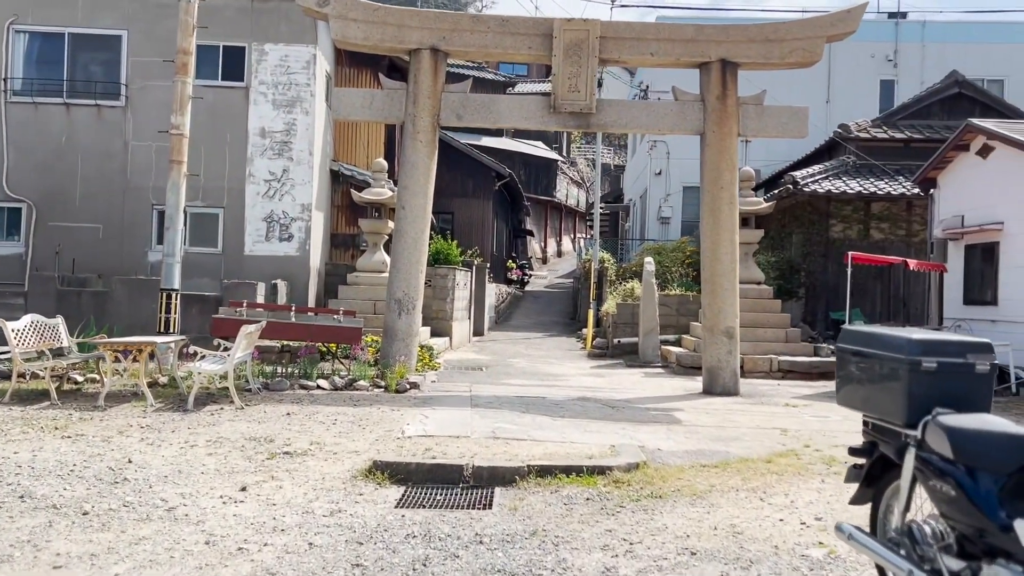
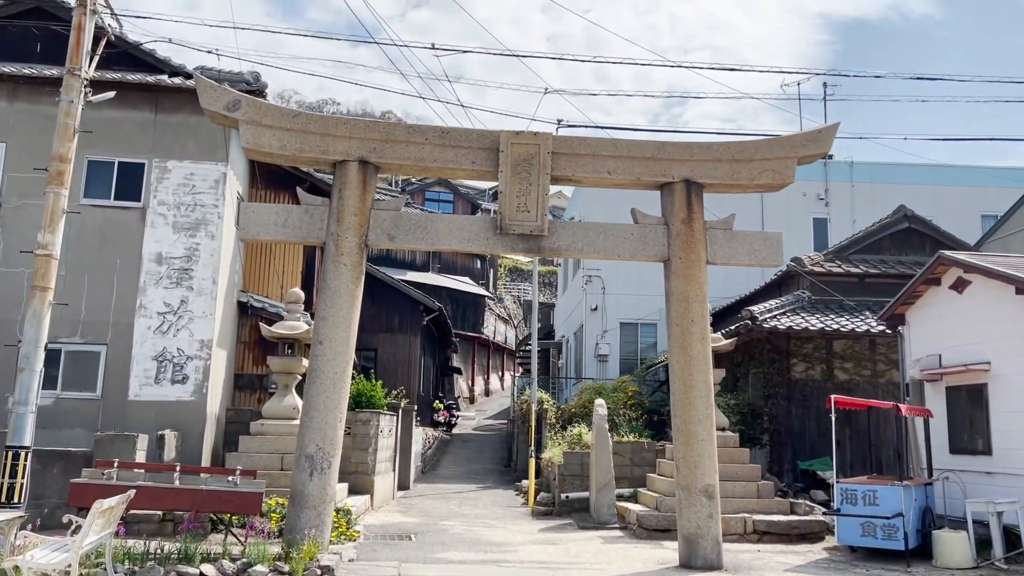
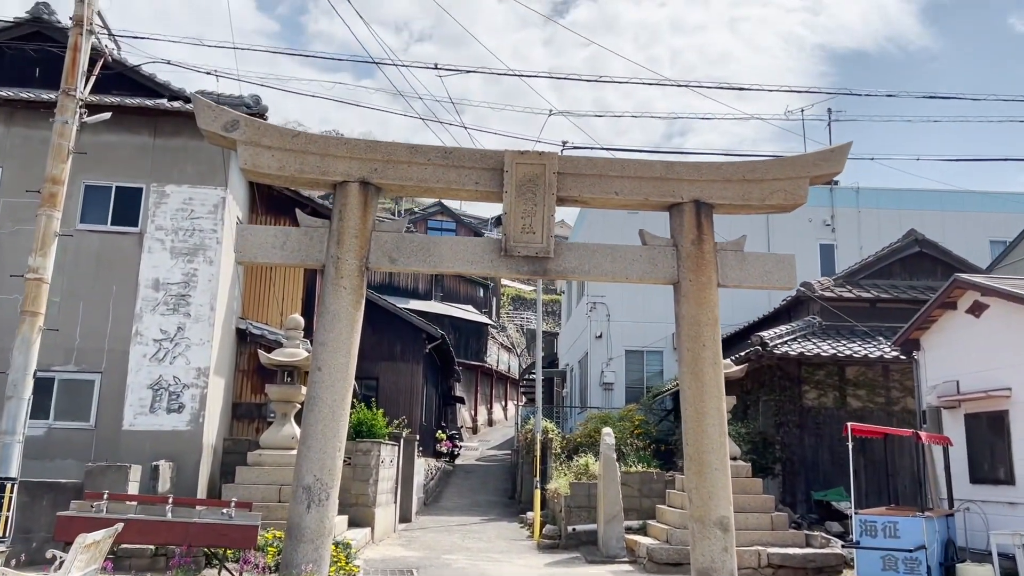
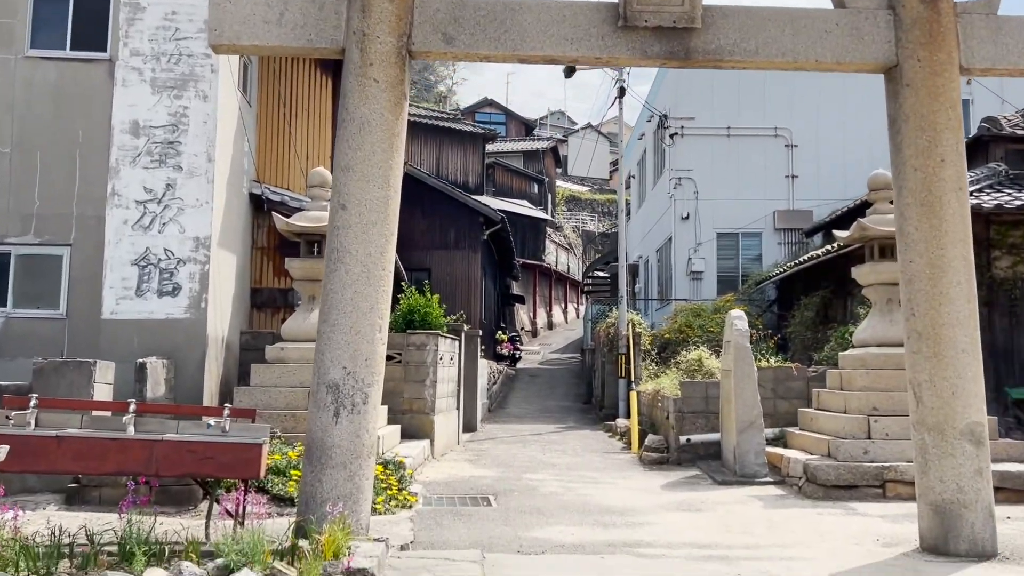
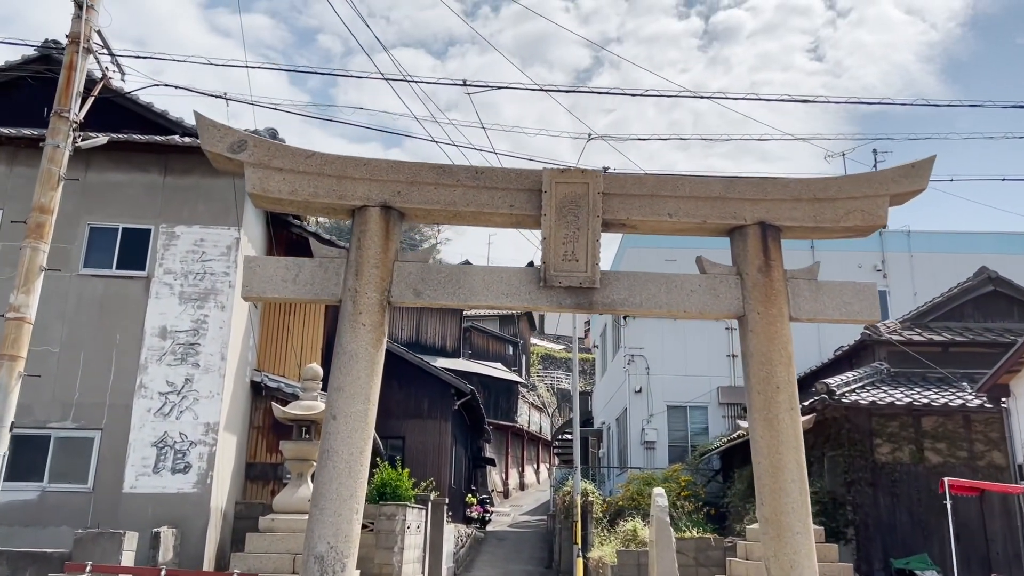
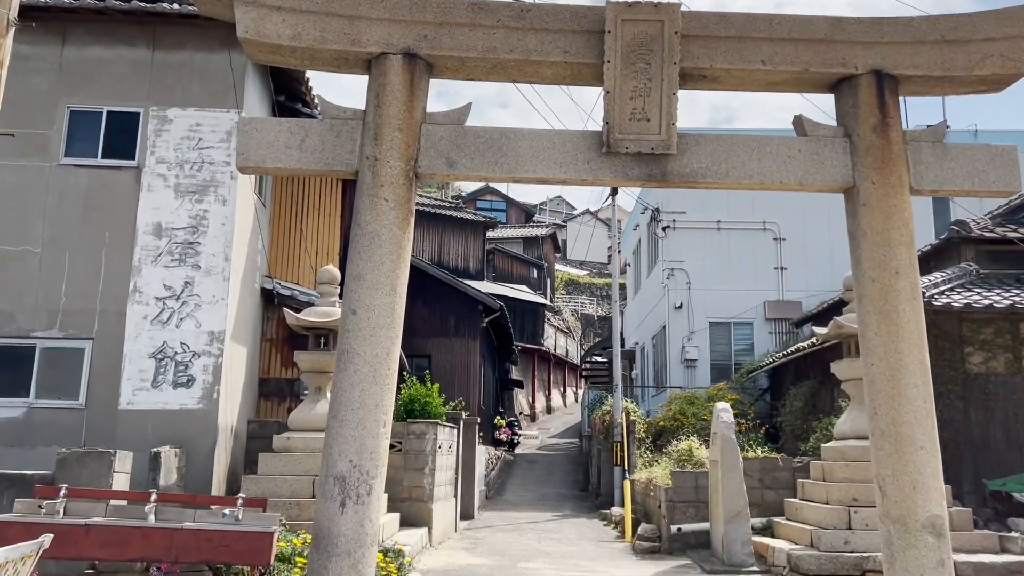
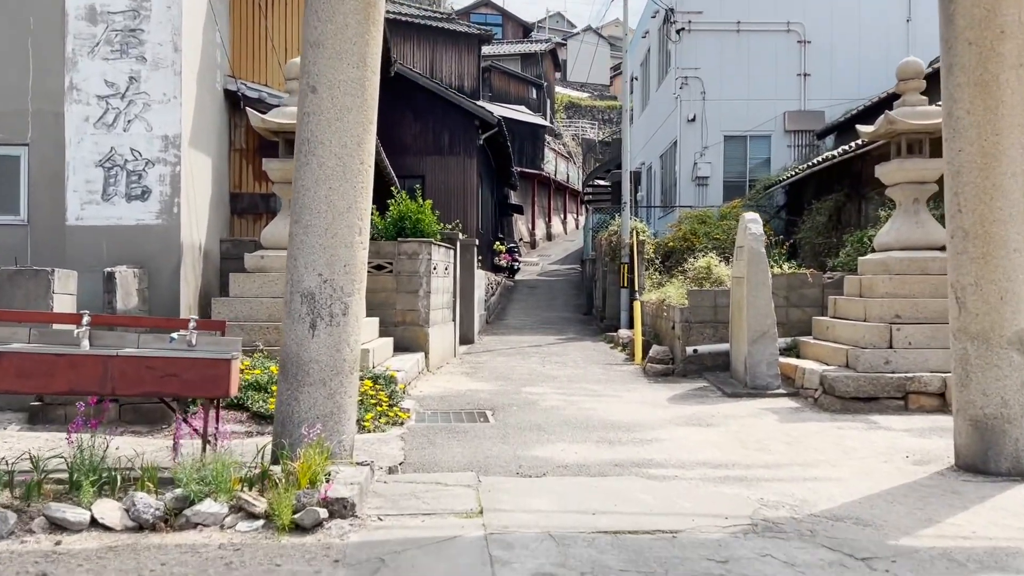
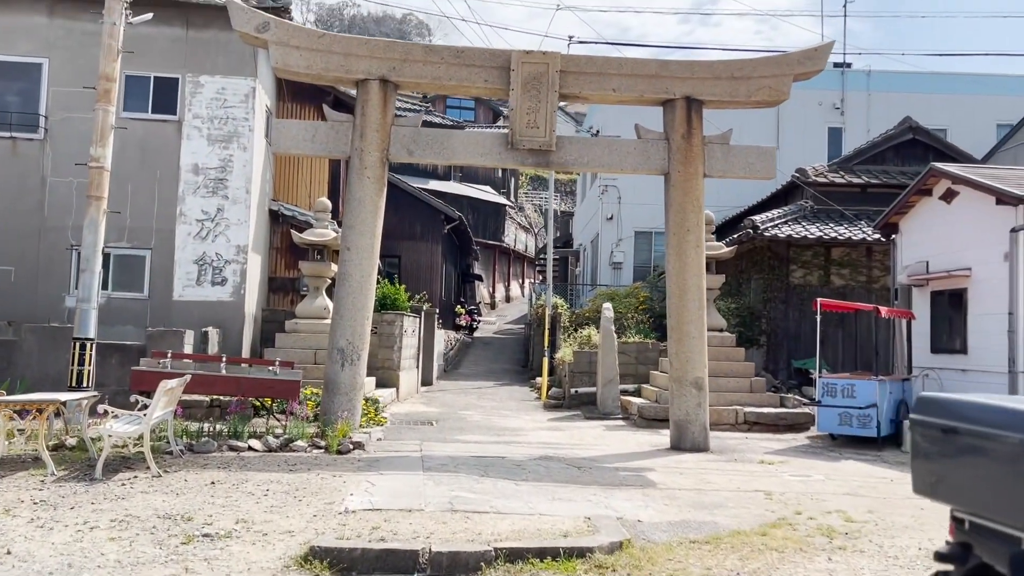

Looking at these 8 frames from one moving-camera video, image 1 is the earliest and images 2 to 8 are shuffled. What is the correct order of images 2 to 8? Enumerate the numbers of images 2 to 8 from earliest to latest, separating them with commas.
8, 2, 3, 5, 6, 4, 7
